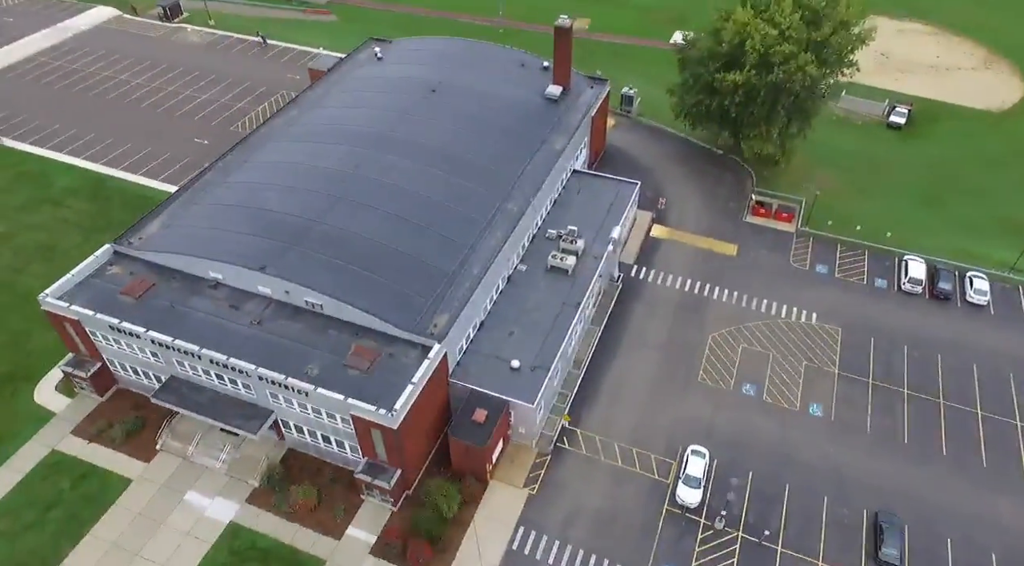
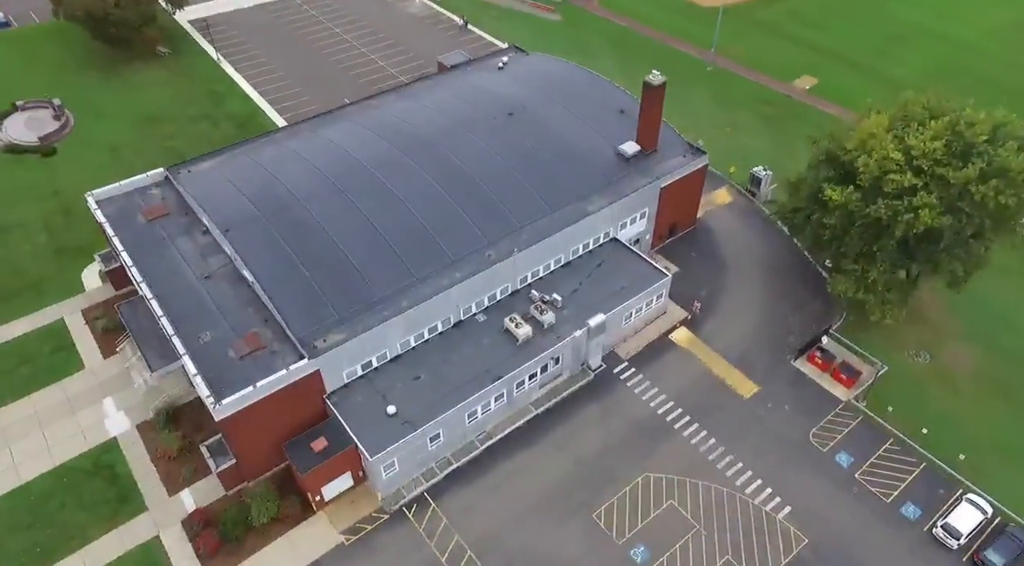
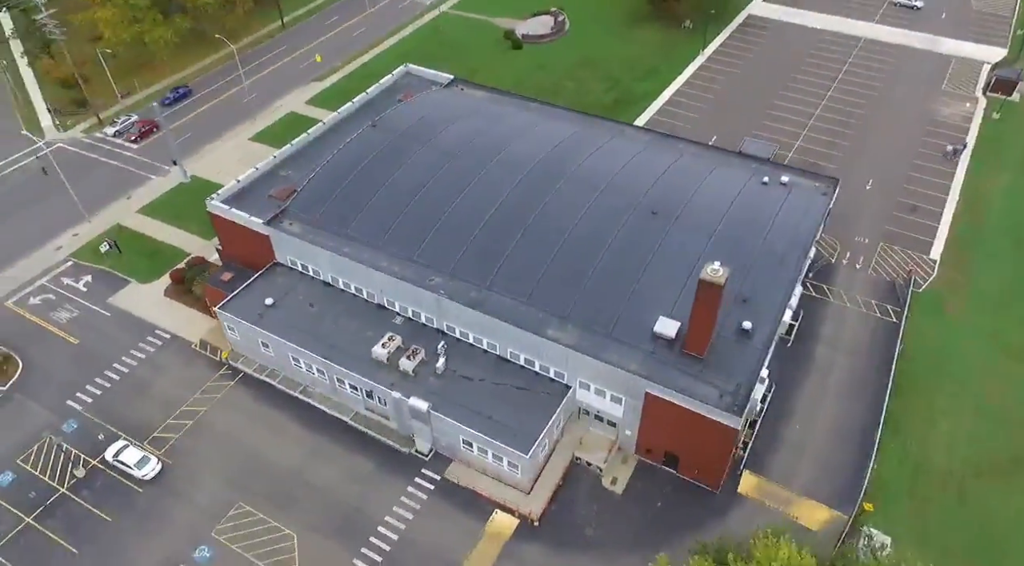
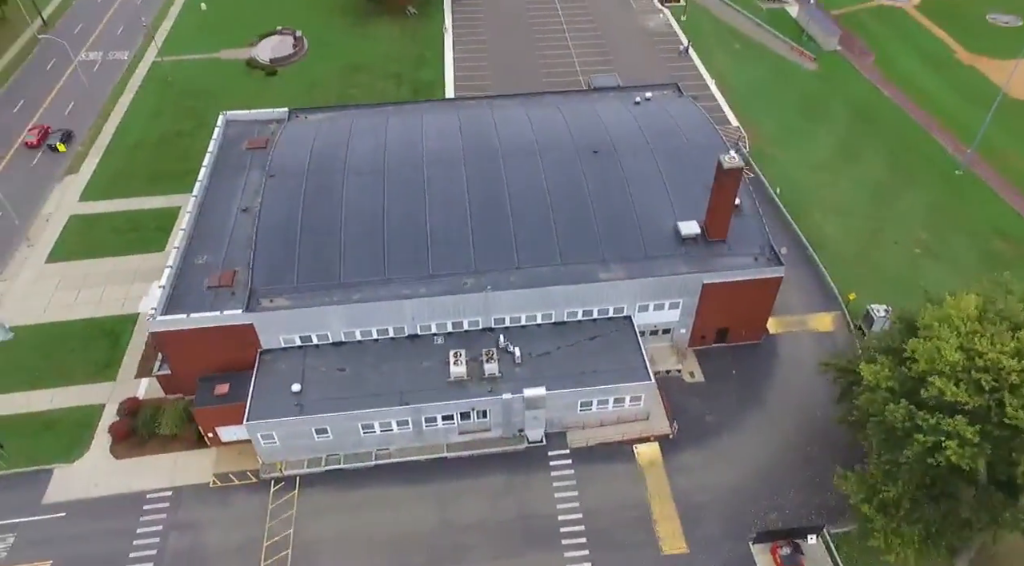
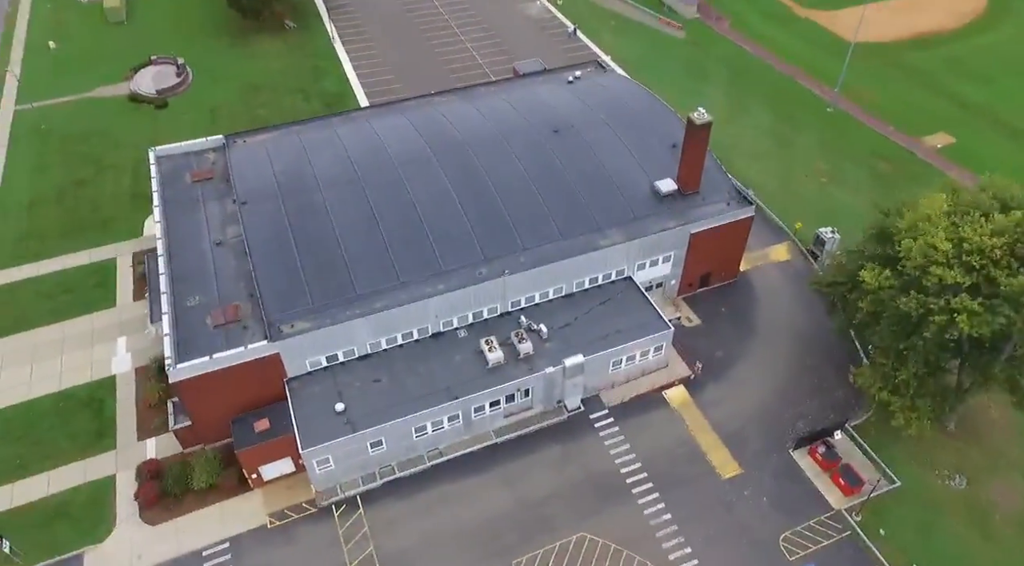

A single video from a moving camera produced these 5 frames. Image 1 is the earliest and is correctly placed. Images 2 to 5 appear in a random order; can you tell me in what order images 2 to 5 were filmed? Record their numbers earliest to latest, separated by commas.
2, 5, 4, 3
